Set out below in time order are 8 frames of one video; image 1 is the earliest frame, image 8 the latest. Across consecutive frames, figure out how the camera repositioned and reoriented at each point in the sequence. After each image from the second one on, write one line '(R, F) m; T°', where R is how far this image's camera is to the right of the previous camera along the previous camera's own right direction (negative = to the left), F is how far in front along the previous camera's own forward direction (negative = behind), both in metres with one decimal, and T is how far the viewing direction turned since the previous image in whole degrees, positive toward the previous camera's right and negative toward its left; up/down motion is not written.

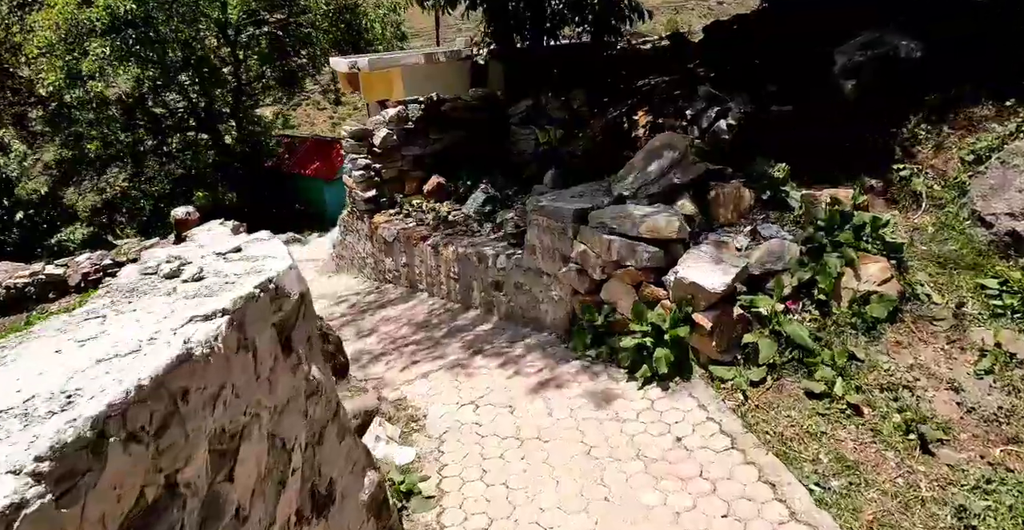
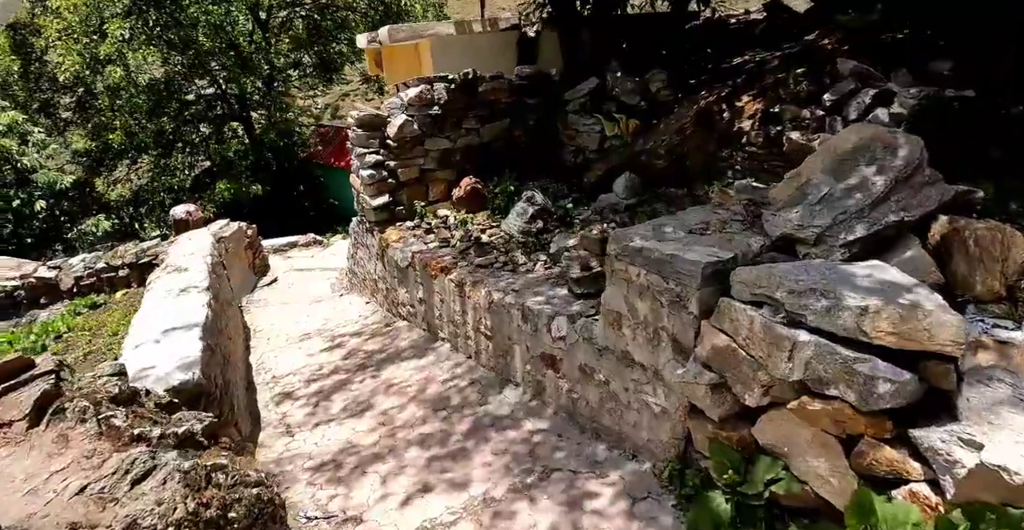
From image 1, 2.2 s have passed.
(-0.1, +1.8) m; -4°
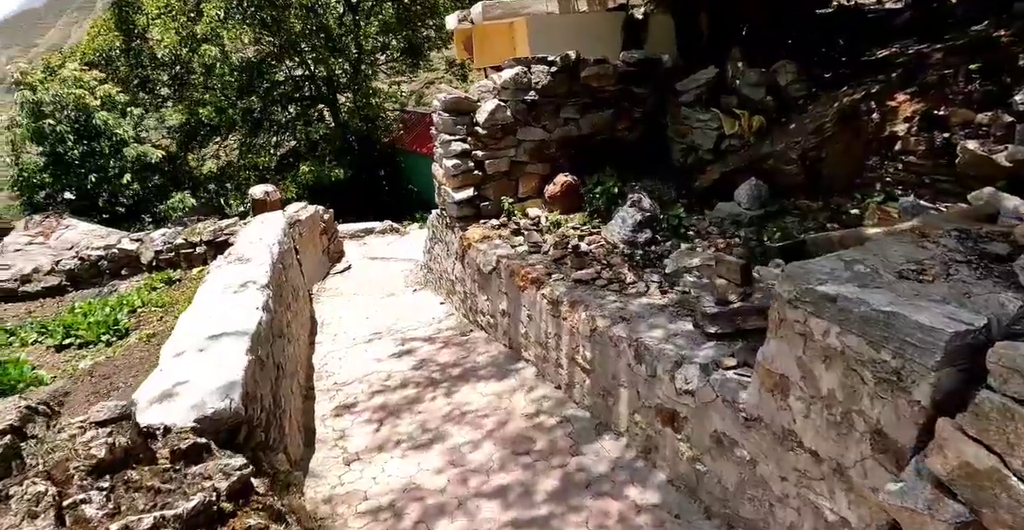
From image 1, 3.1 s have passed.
(-0.2, +0.6) m; -6°
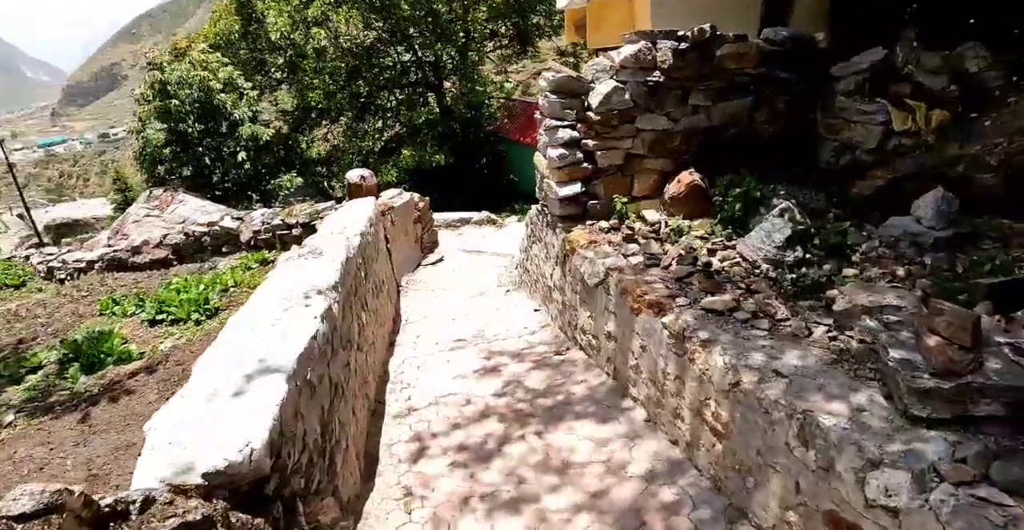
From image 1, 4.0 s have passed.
(-0.1, +0.6) m; -9°
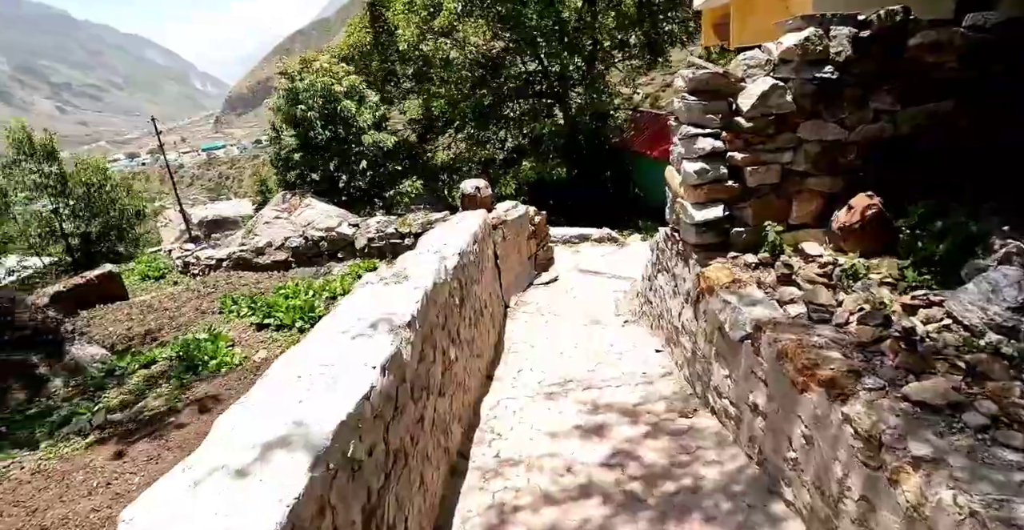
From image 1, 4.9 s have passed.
(0.0, +0.6) m; -11°
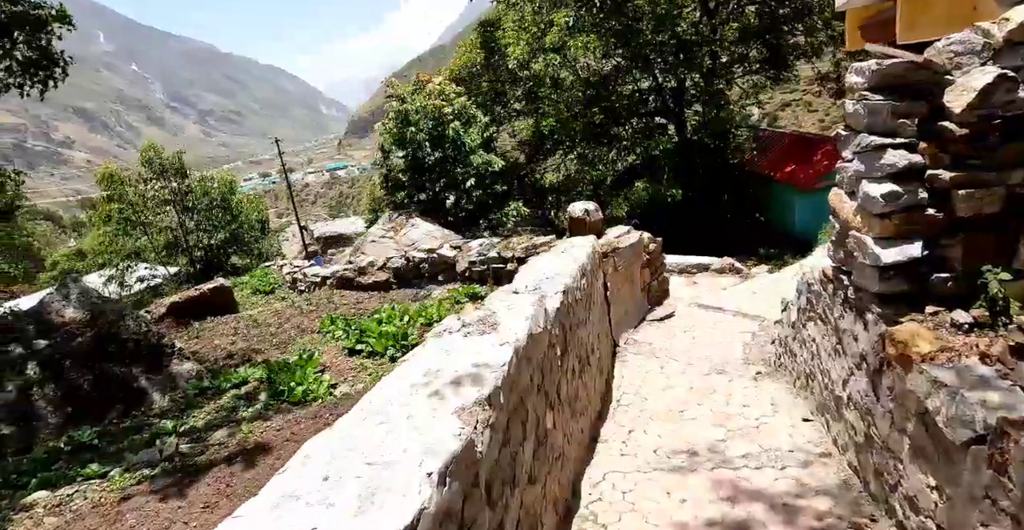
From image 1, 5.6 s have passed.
(0.0, +0.6) m; -9°
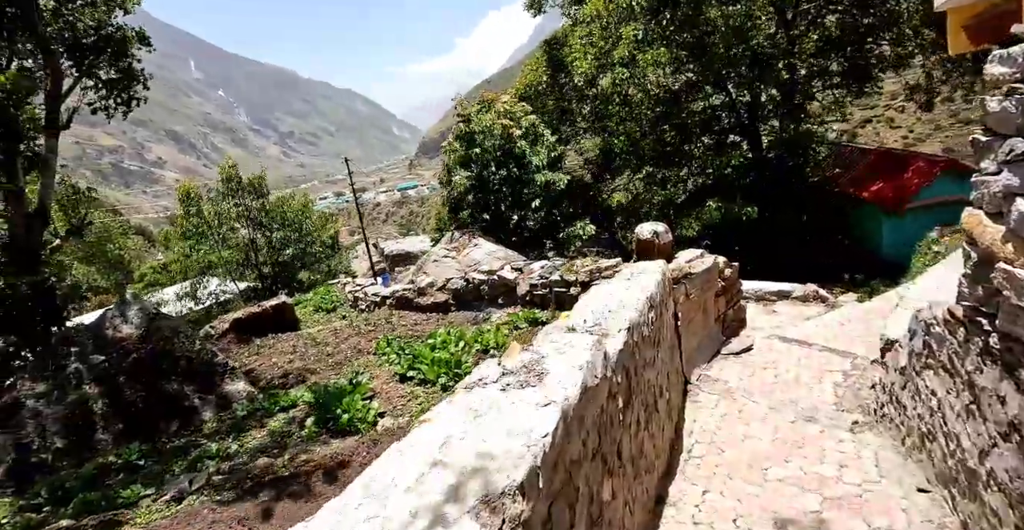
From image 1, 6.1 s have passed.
(0.0, +0.4) m; -6°
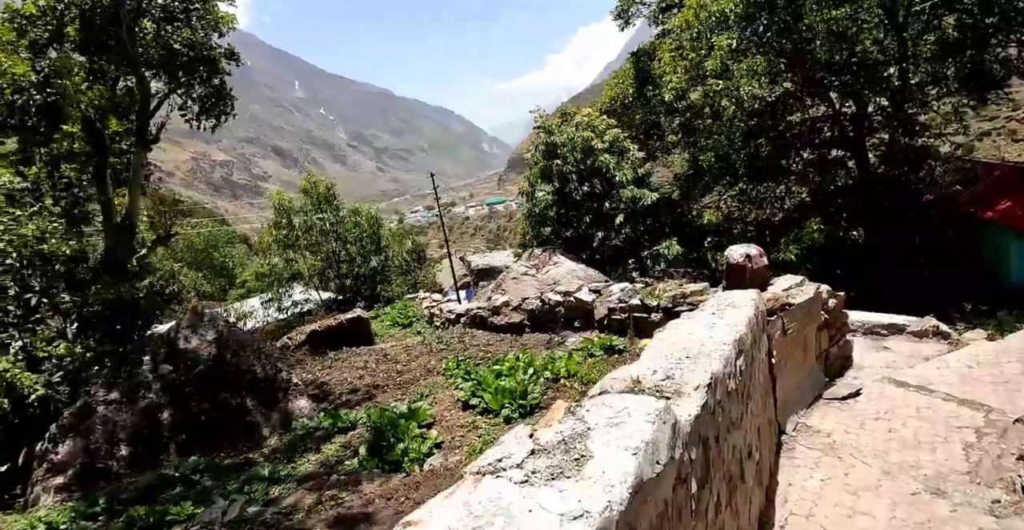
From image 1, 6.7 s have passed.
(+0.1, +0.4) m; -8°
